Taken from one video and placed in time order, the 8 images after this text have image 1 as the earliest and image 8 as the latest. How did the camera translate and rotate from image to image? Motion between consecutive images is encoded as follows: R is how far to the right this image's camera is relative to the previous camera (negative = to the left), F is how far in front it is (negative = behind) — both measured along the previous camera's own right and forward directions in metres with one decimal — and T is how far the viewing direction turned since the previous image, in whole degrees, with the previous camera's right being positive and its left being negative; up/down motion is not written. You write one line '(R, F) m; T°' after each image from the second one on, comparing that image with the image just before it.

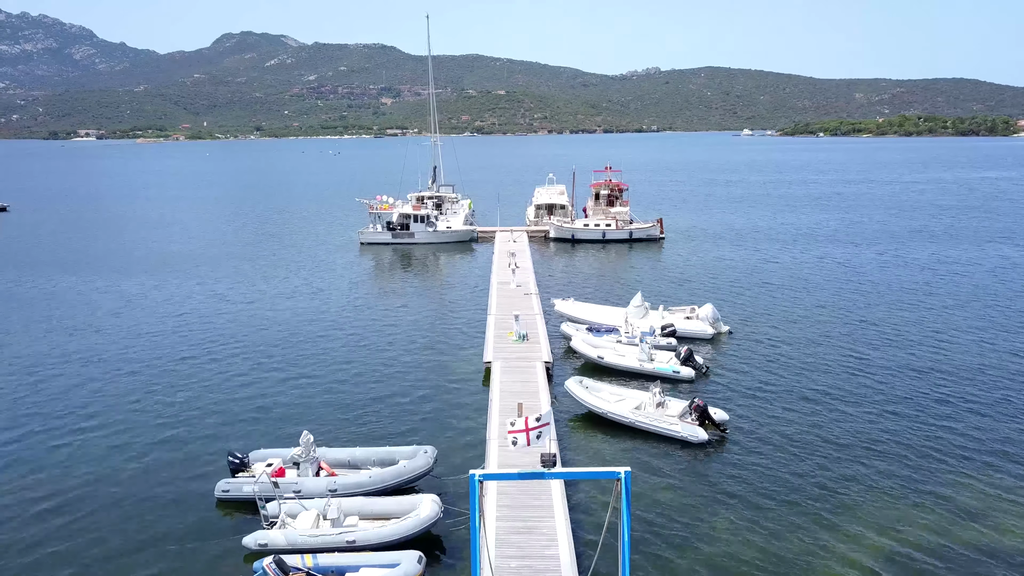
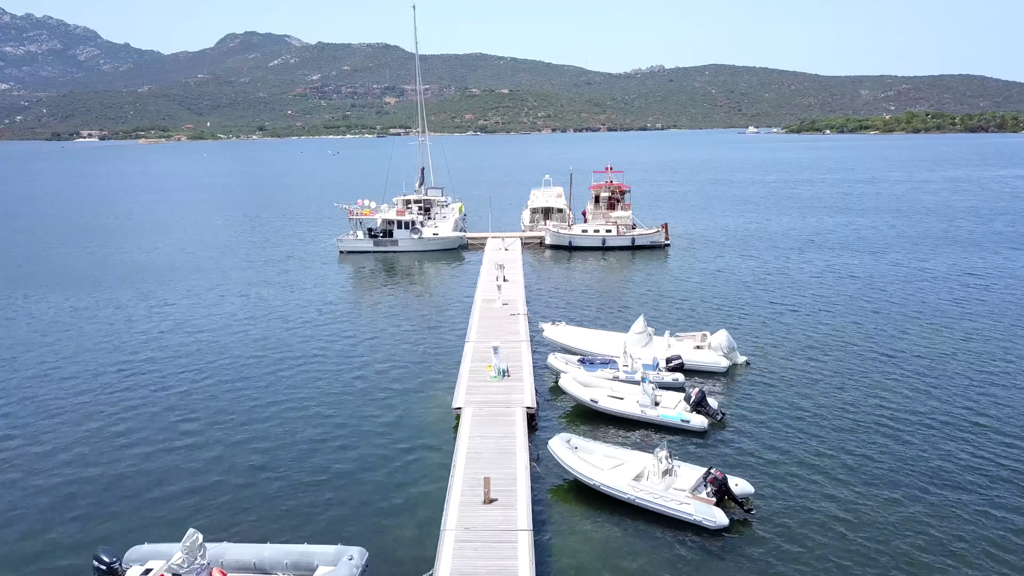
(+1.0, +5.6) m; 0°
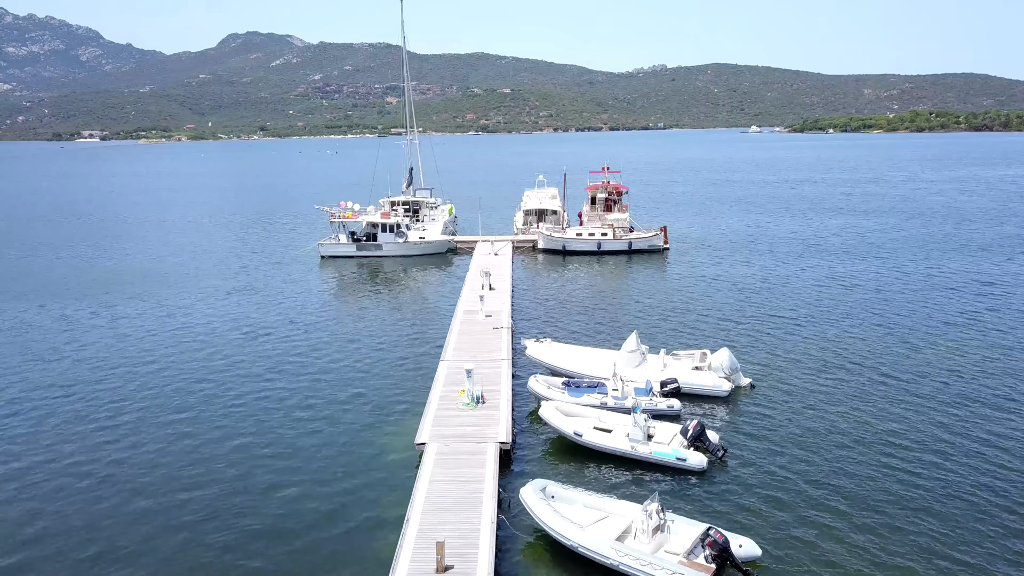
(+0.9, +3.3) m; 0°
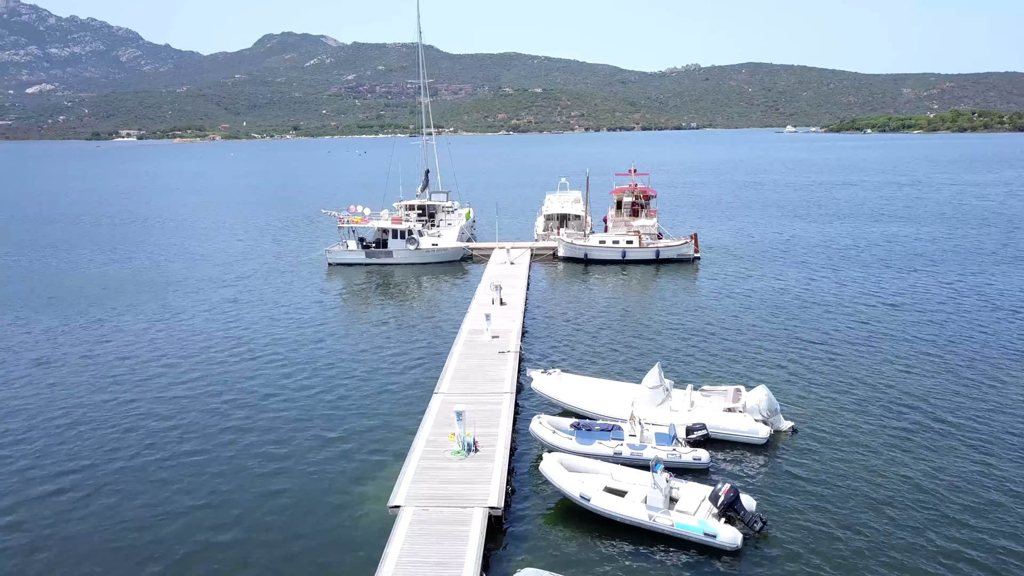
(+0.9, +4.1) m; -2°
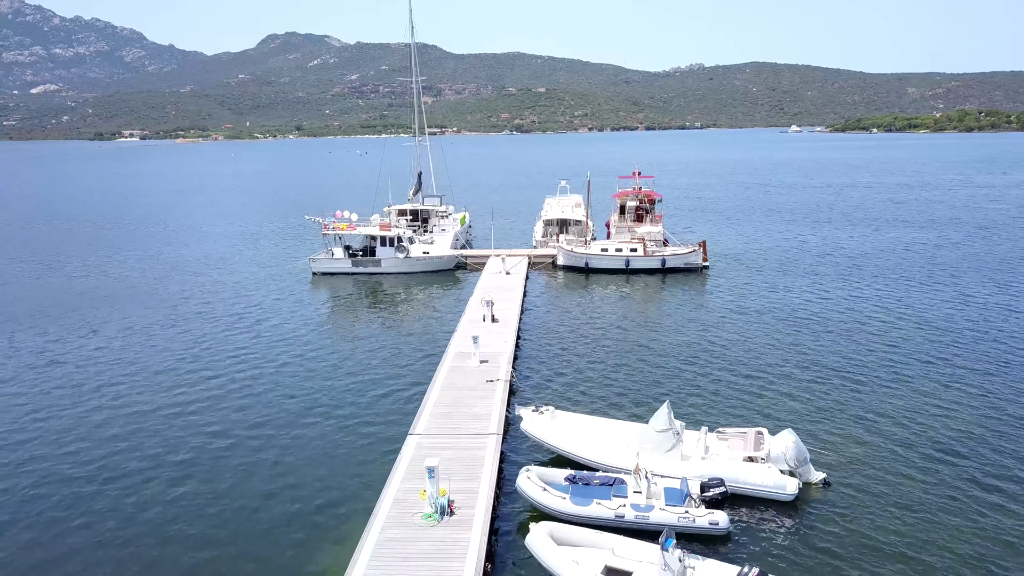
(+0.5, +3.7) m; 0°
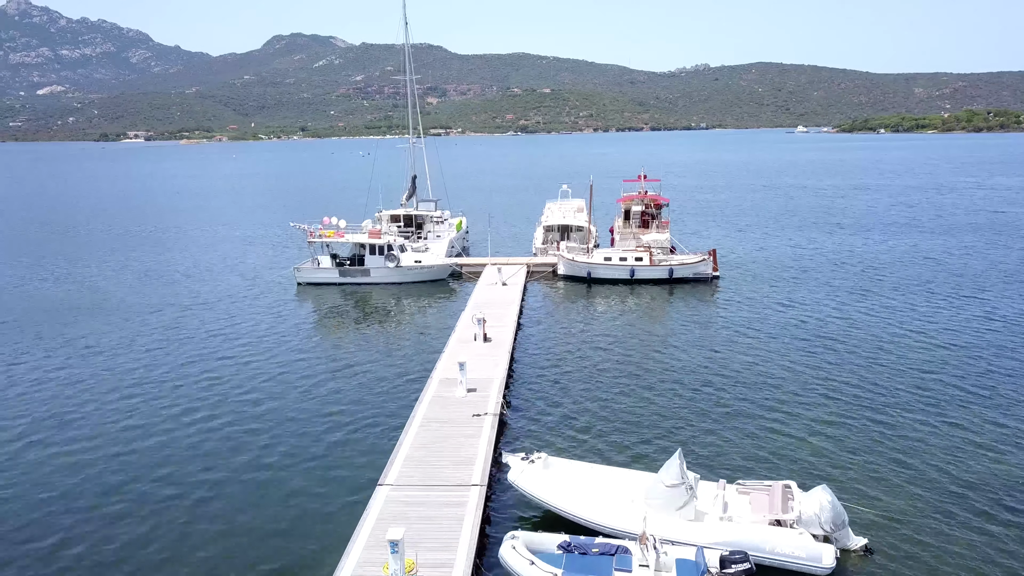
(+0.5, +3.3) m; 0°
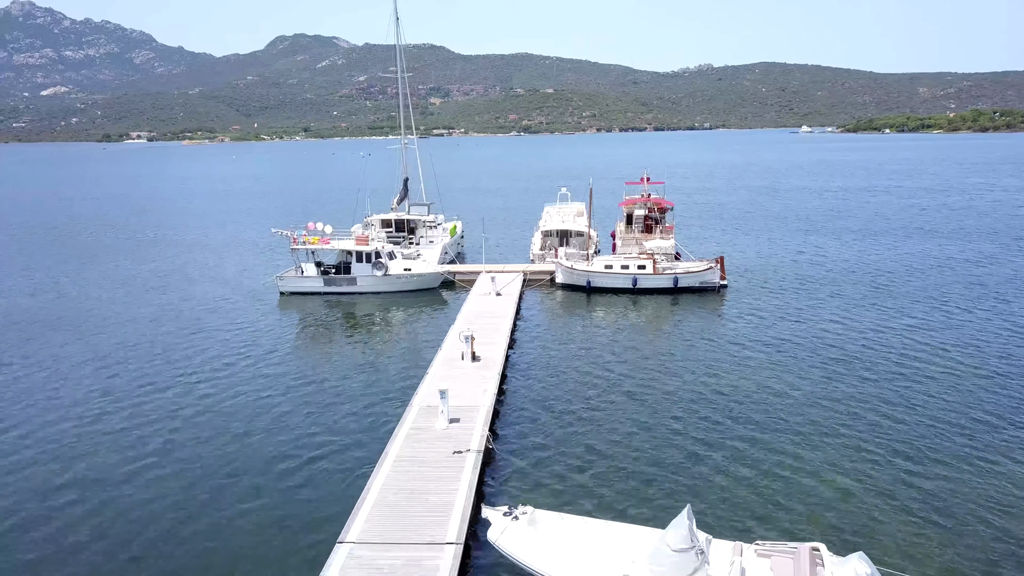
(+0.5, +2.9) m; 0°
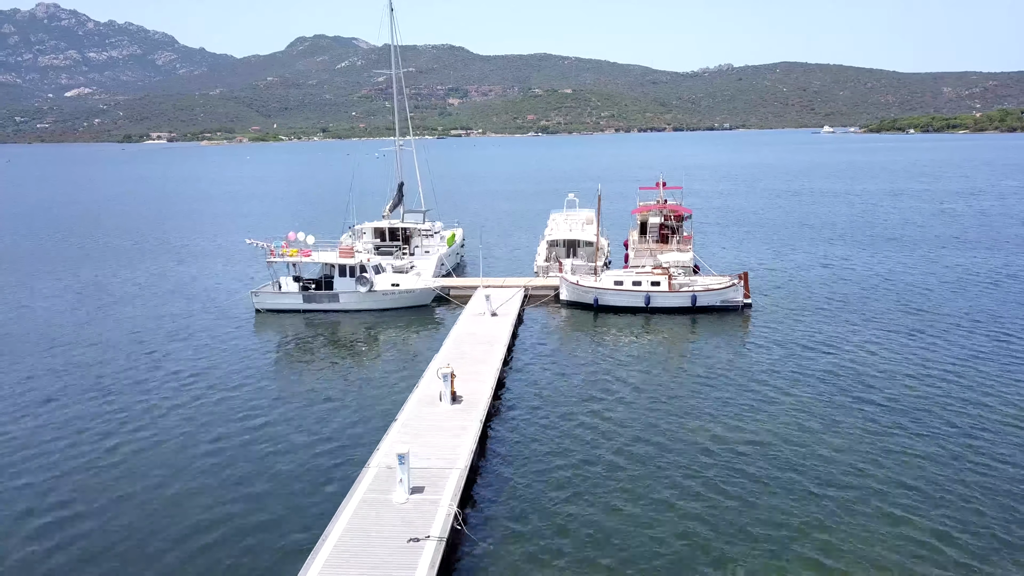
(+1.0, +4.9) m; -1°
